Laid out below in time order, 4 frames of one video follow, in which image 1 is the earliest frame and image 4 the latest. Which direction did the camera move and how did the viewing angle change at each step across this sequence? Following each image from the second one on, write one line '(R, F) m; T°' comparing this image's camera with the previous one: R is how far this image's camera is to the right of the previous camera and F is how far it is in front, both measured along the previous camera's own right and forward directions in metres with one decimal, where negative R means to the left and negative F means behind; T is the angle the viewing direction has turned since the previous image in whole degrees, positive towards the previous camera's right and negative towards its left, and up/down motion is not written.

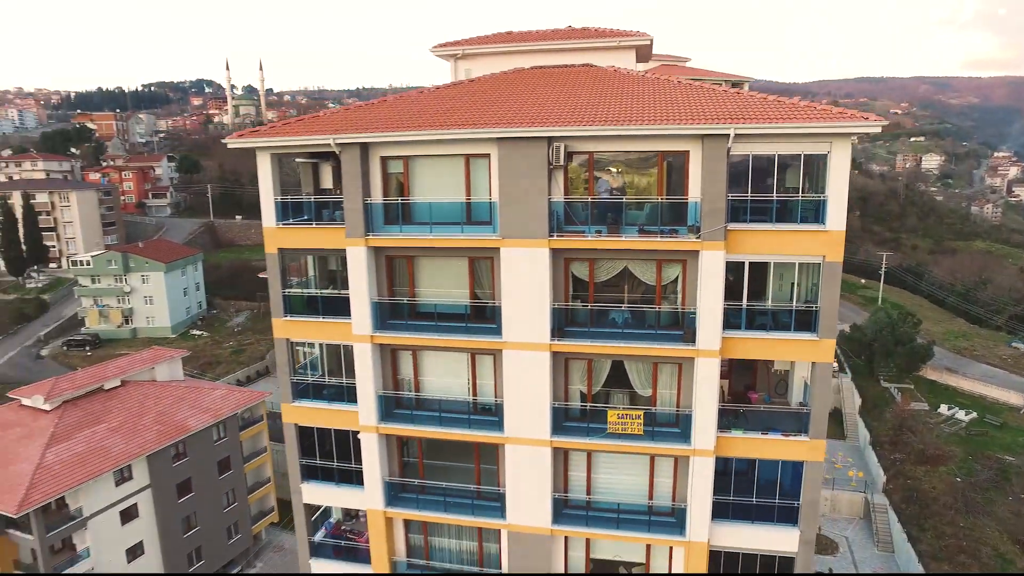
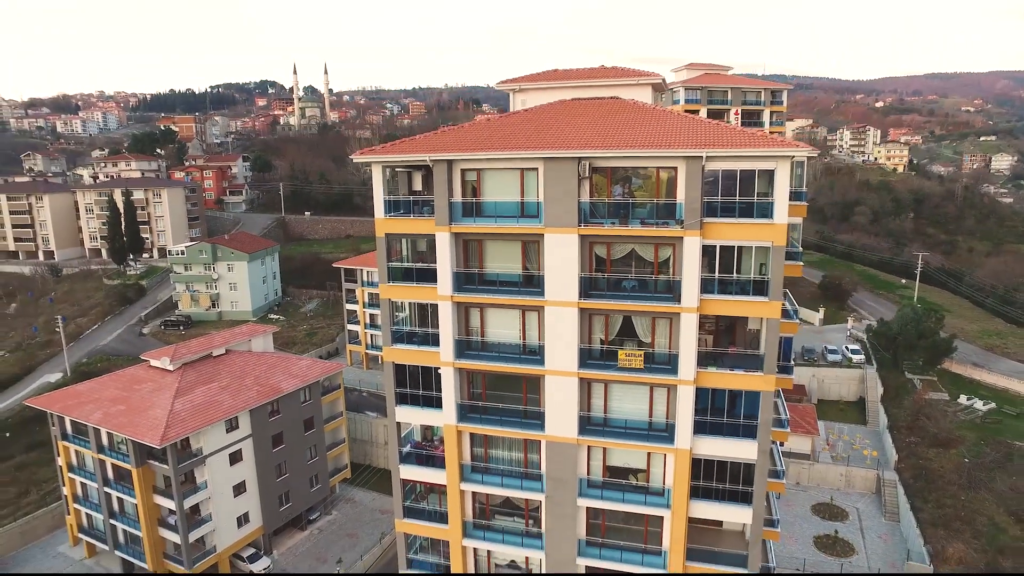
(+0.2, -2.9) m; -4°
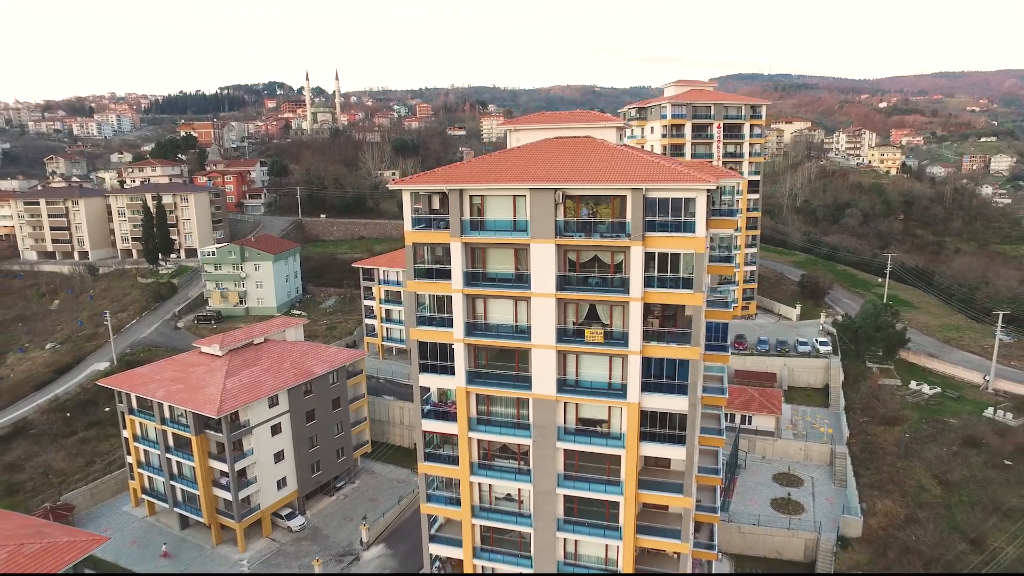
(+0.2, -3.5) m; -1°
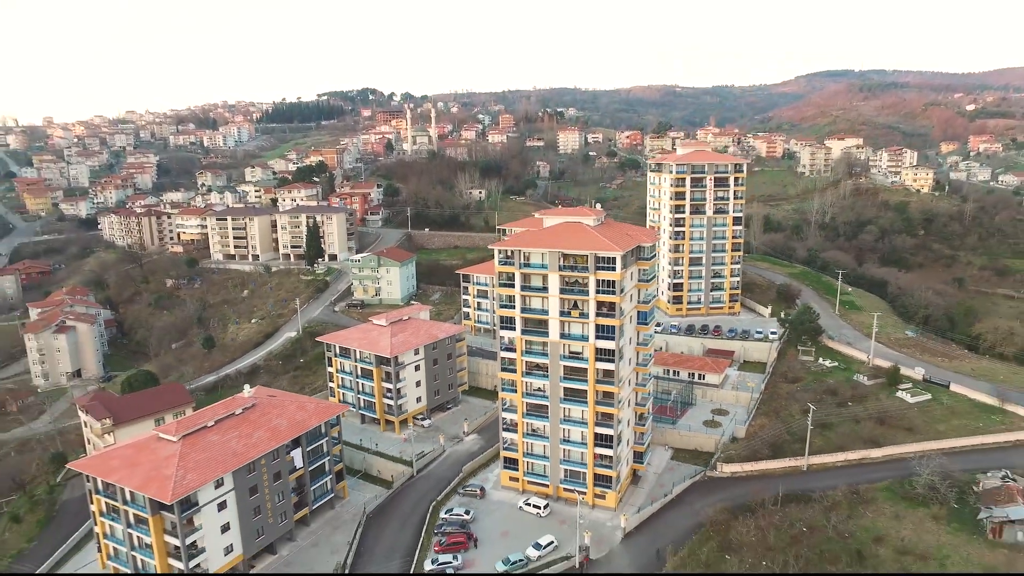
(+2.2, -17.2) m; -7°
